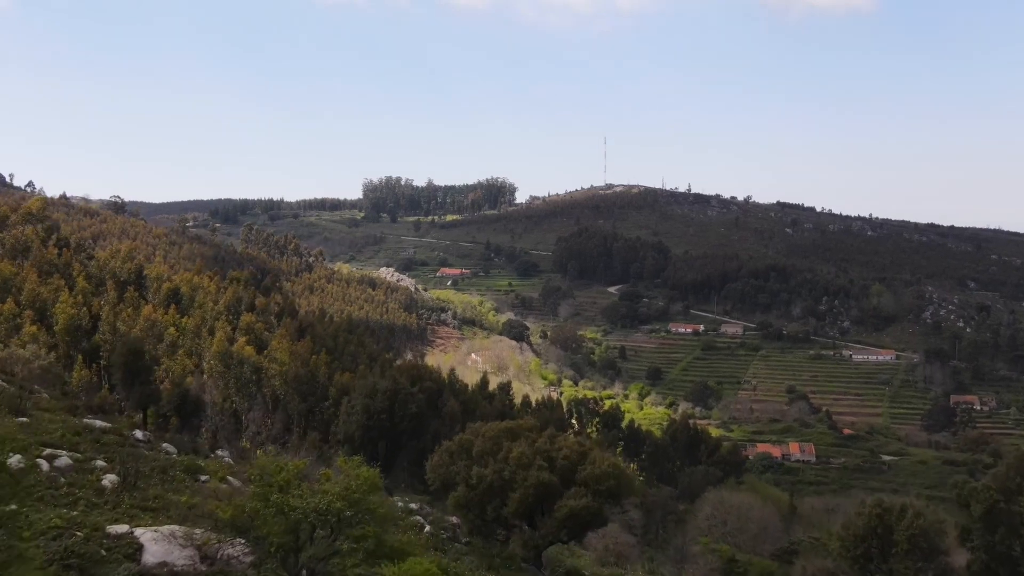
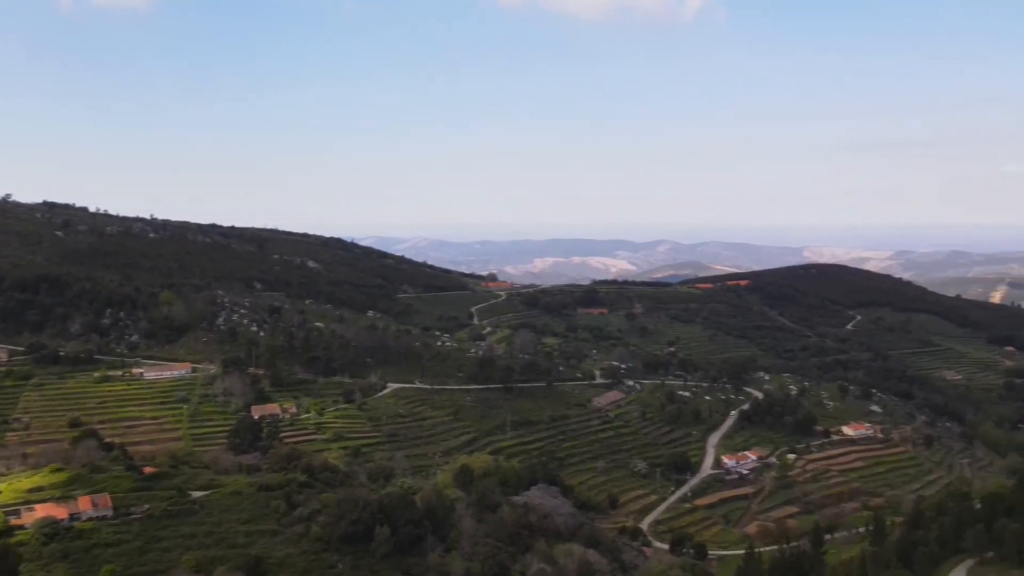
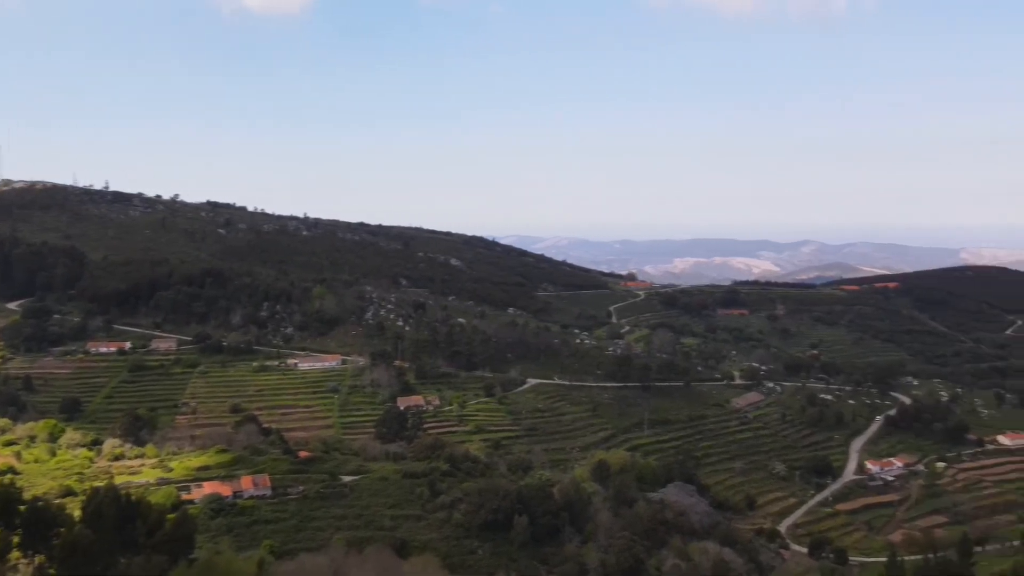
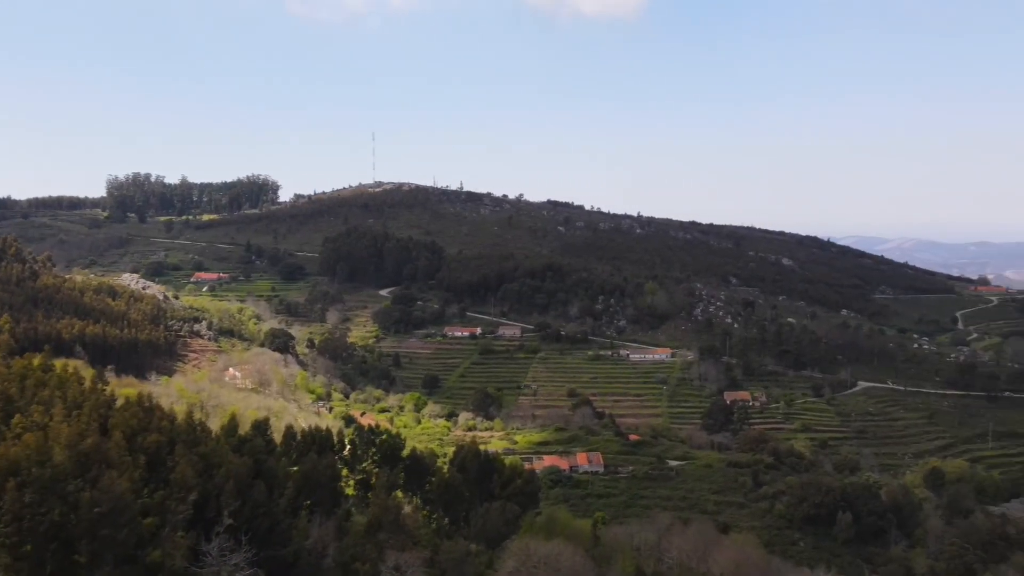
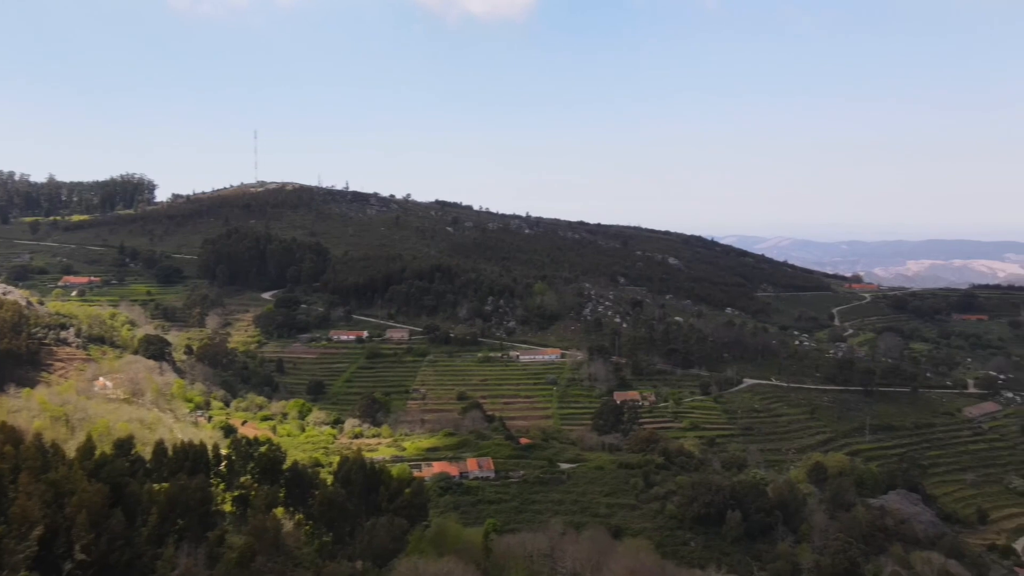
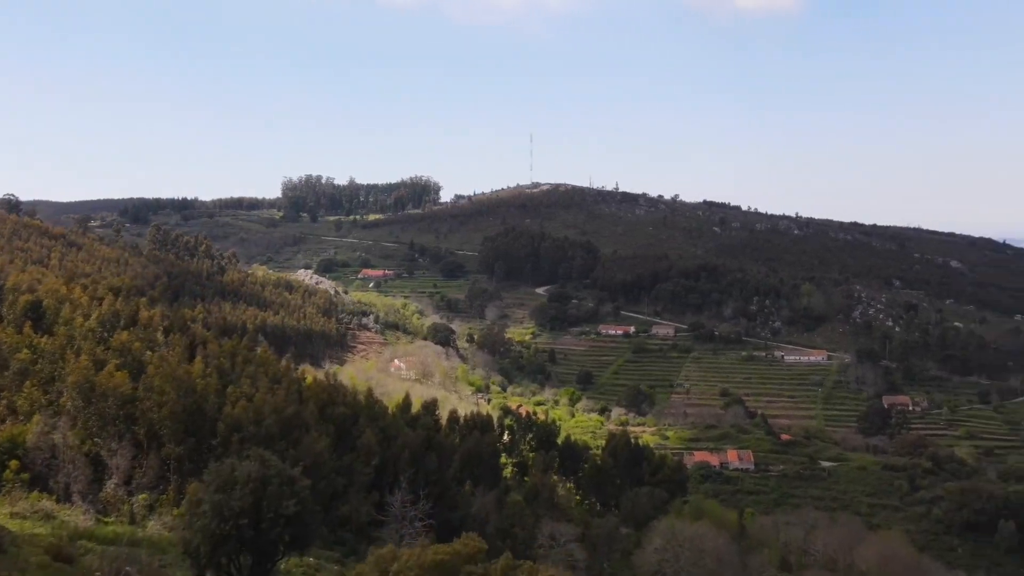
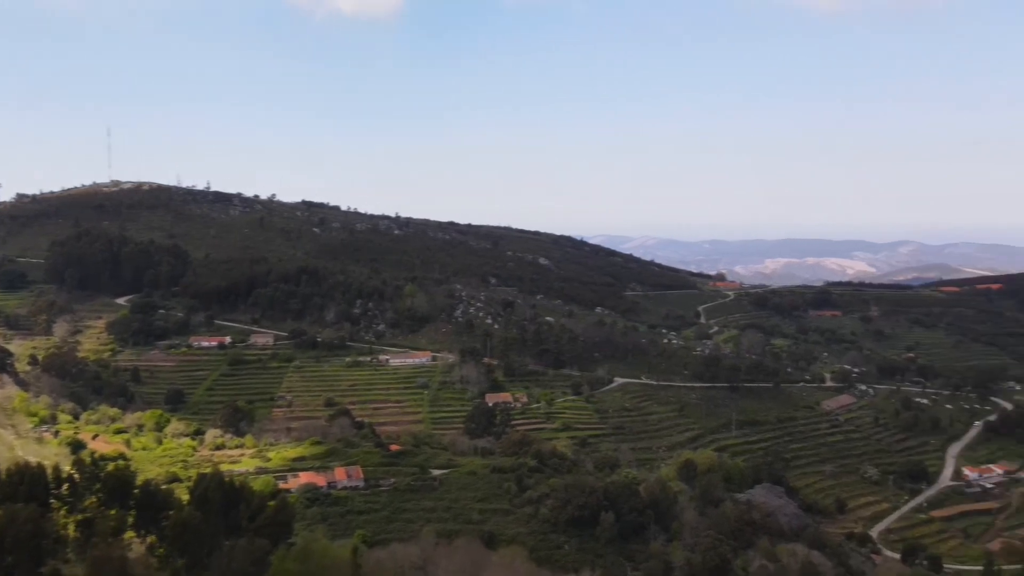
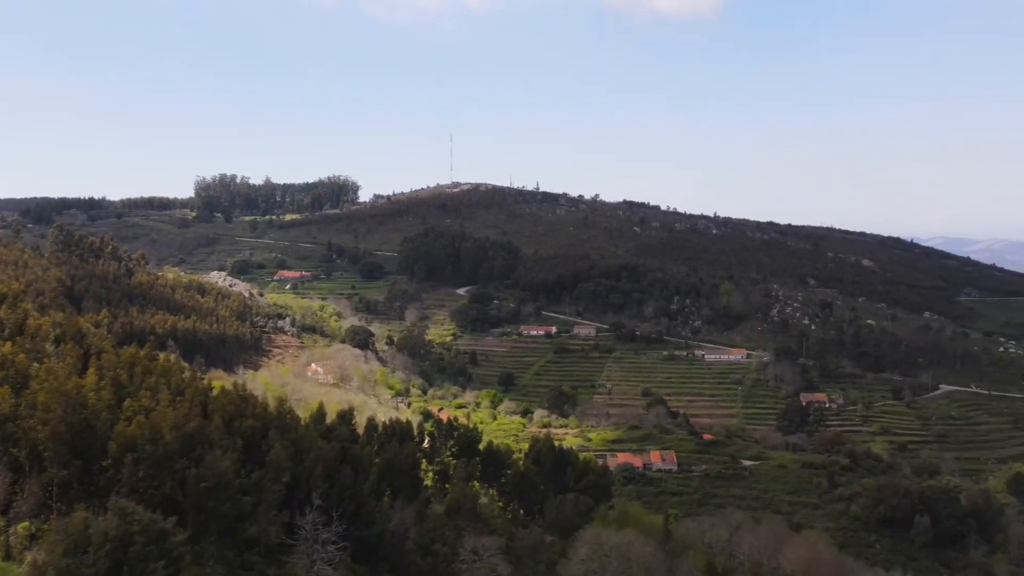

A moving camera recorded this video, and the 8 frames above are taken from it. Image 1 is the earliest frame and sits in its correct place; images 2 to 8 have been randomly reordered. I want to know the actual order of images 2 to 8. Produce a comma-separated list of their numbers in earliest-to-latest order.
6, 8, 4, 5, 7, 3, 2
